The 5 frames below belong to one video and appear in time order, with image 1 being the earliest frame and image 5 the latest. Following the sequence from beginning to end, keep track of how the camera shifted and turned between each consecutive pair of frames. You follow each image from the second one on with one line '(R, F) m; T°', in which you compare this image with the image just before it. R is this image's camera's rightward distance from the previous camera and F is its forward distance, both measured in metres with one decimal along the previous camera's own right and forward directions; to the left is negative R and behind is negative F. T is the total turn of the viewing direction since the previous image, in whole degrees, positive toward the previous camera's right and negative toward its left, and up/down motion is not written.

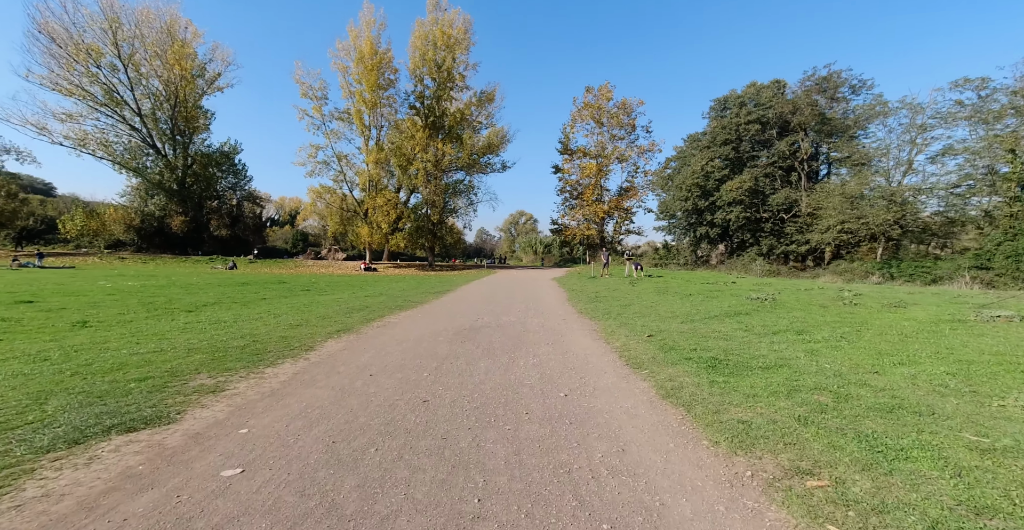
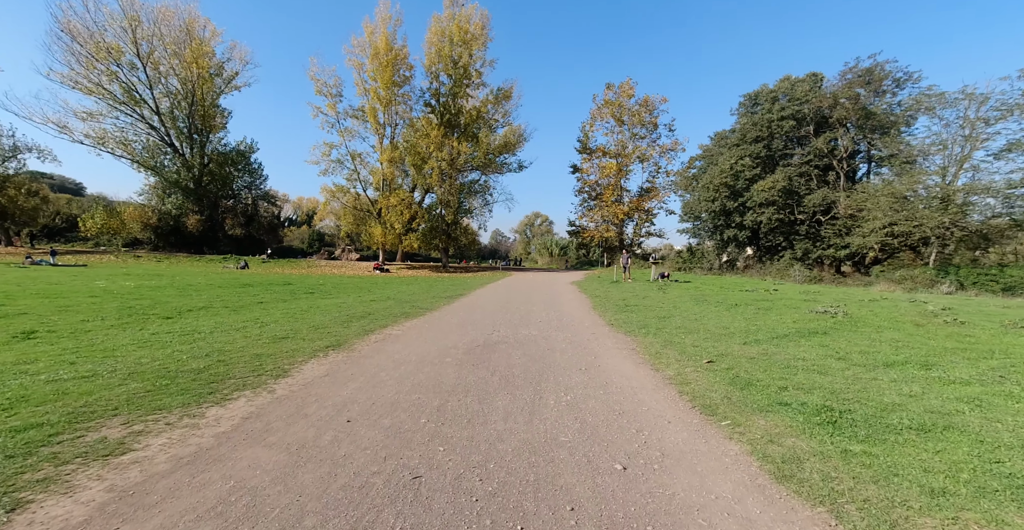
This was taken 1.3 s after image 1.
(-0.2, +1.5) m; -2°
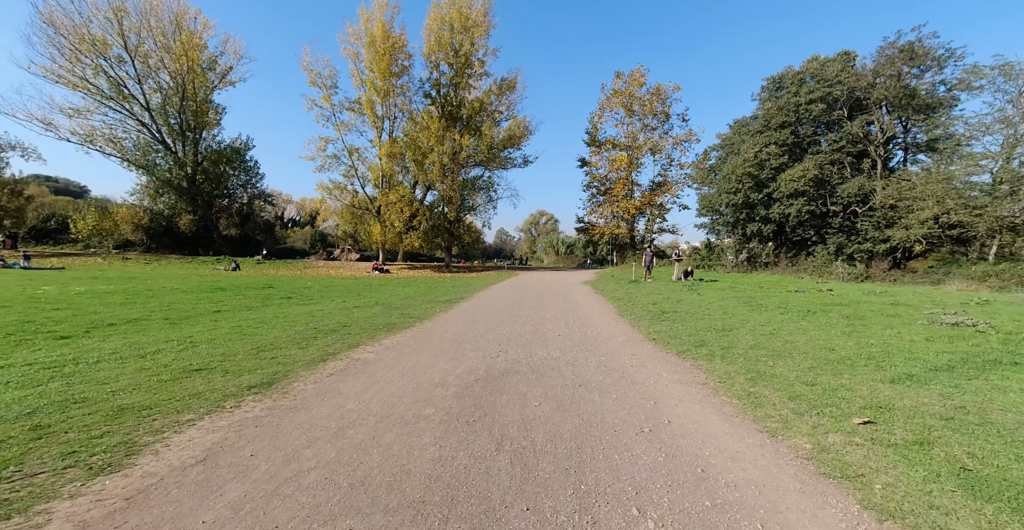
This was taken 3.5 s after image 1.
(-0.1, +2.4) m; -1°
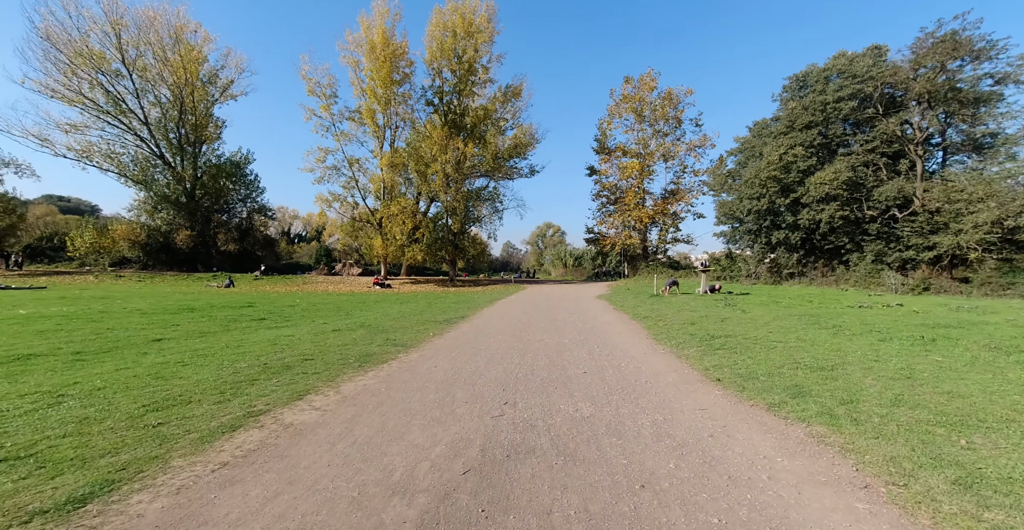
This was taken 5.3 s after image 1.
(0.0, +2.2) m; -1°
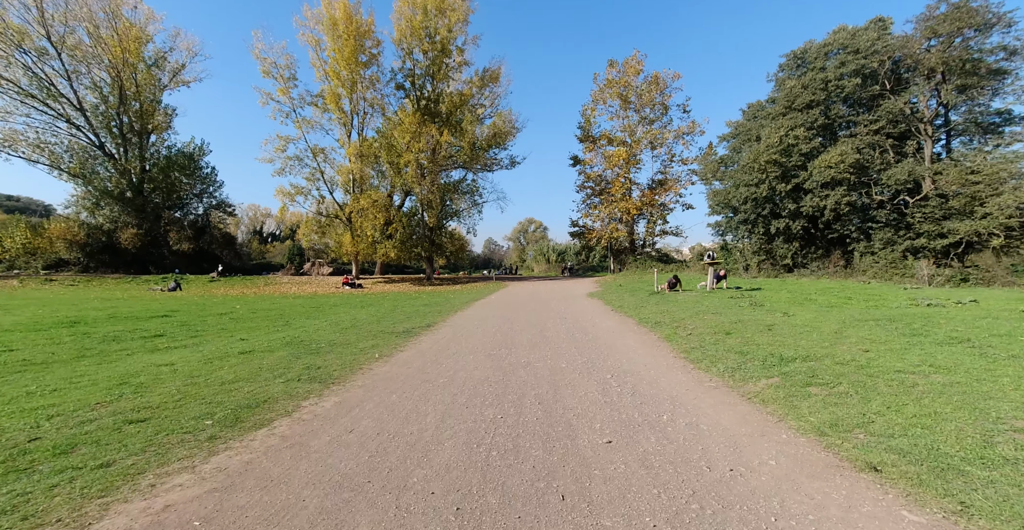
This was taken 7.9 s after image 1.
(+0.2, +3.1) m; +2°
